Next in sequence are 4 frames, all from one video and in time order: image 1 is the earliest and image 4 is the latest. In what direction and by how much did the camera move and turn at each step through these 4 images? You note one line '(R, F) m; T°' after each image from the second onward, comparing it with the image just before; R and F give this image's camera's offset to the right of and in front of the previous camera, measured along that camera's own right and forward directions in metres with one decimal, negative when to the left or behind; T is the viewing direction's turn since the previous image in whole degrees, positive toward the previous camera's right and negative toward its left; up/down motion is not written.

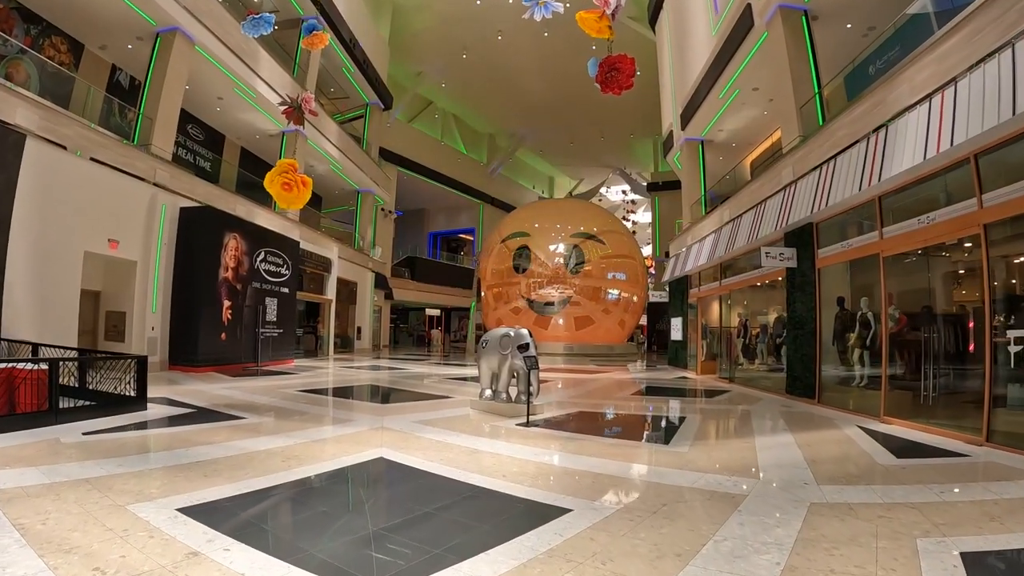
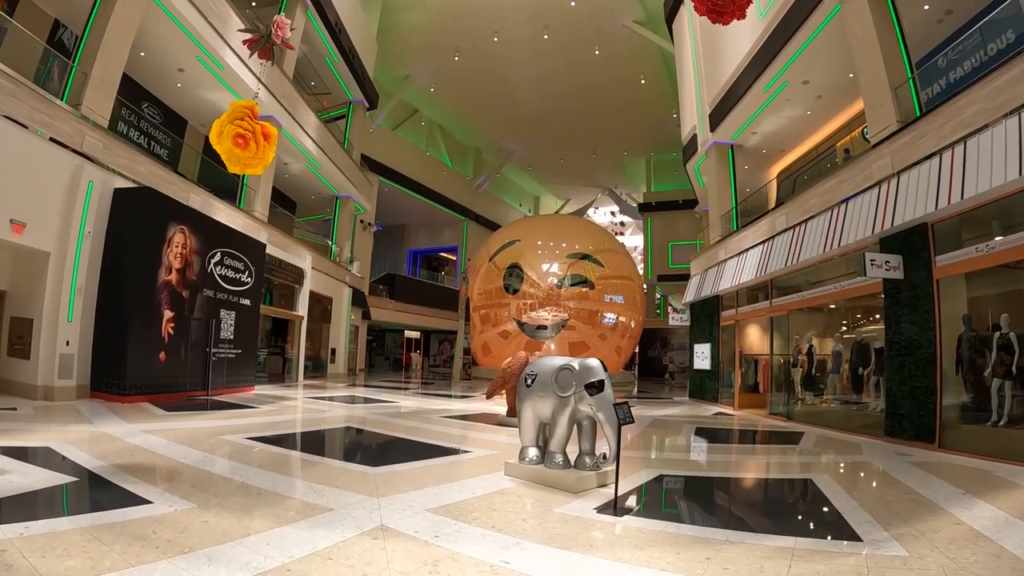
(-0.7, +1.9) m; +3°
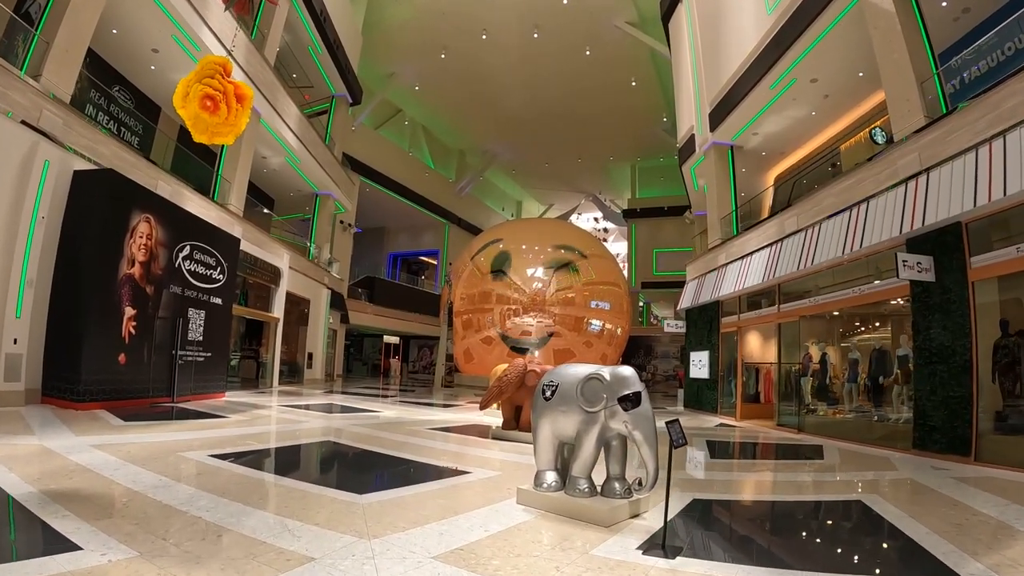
(-0.3, +0.6) m; +2°
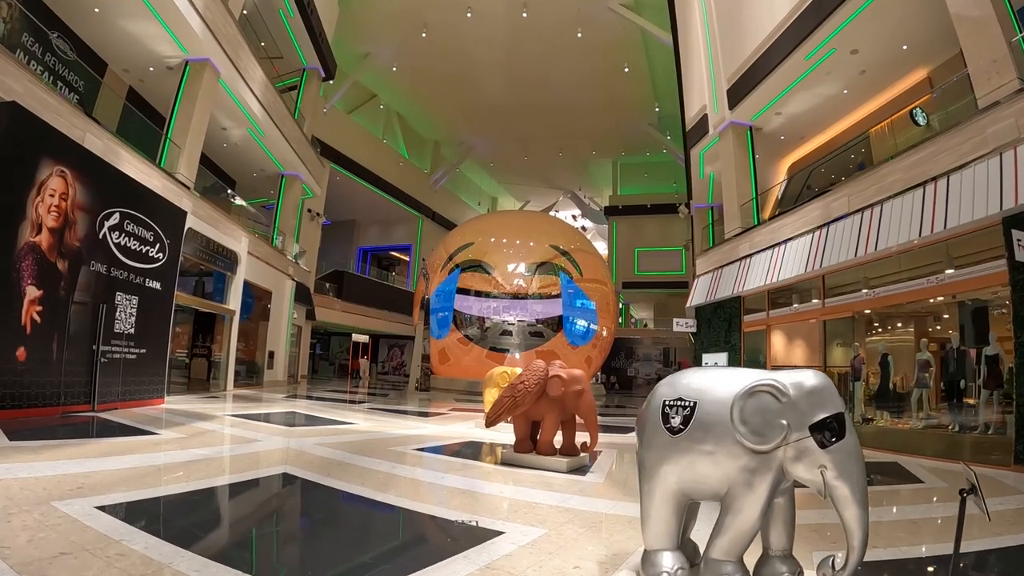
(-0.6, +1.4) m; +4°
